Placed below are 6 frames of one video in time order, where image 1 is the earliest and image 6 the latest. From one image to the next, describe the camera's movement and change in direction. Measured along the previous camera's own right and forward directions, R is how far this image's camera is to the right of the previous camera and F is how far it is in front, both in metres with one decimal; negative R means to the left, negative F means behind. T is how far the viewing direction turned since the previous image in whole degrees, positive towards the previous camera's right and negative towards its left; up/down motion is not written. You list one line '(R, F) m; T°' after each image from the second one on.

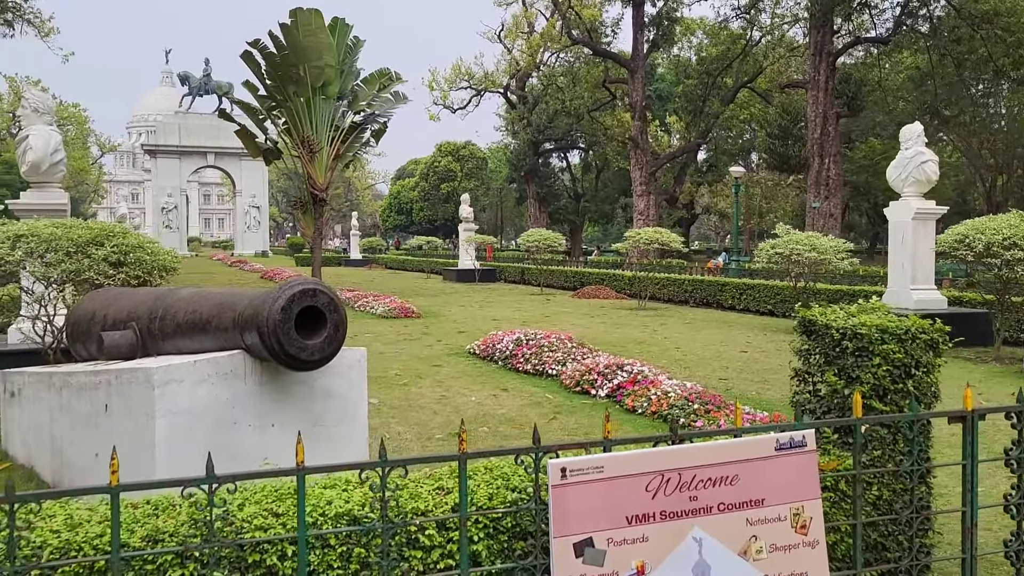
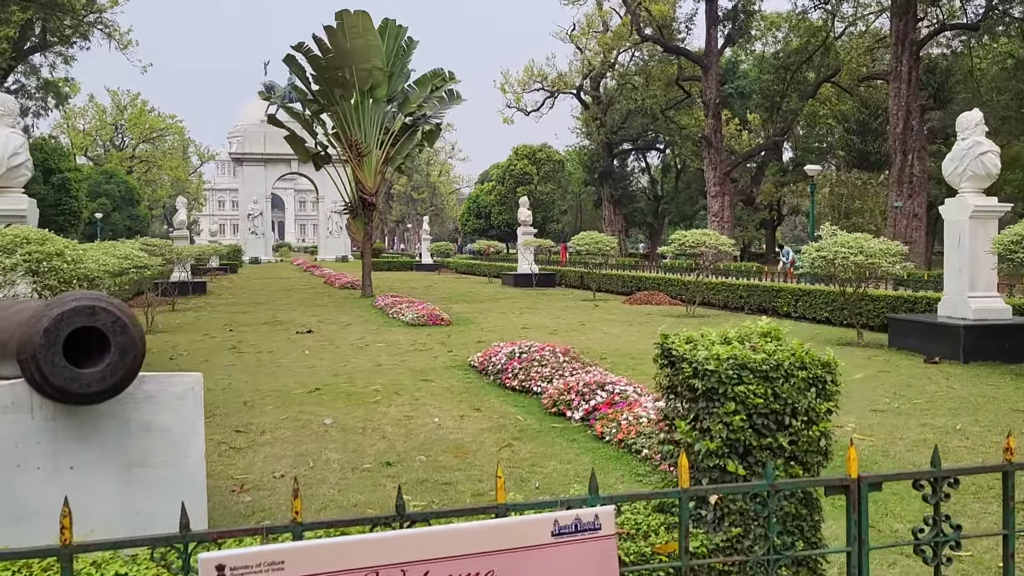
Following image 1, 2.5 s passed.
(+0.9, +0.6) m; -6°
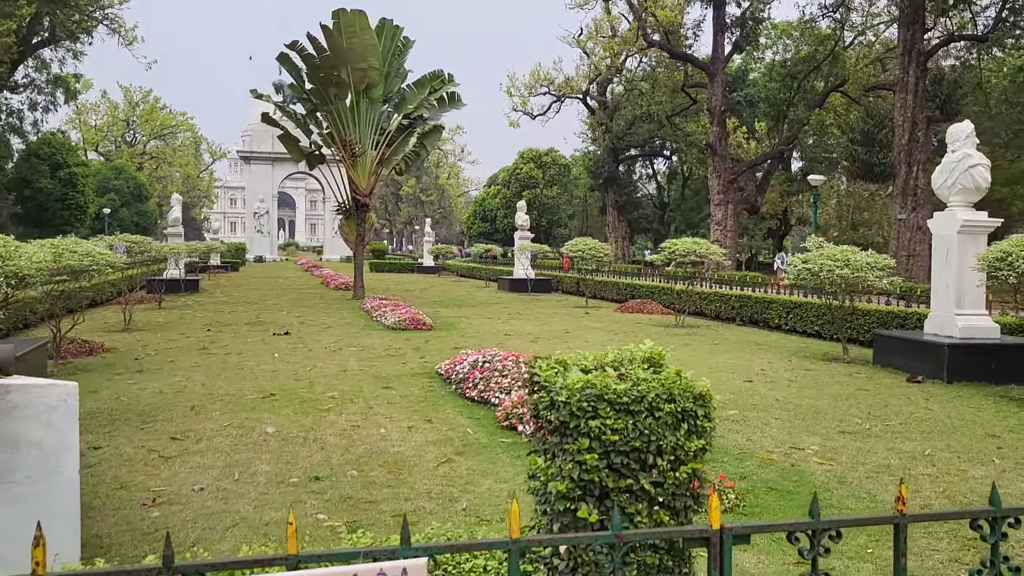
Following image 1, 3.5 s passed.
(+0.4, +0.2) m; -1°
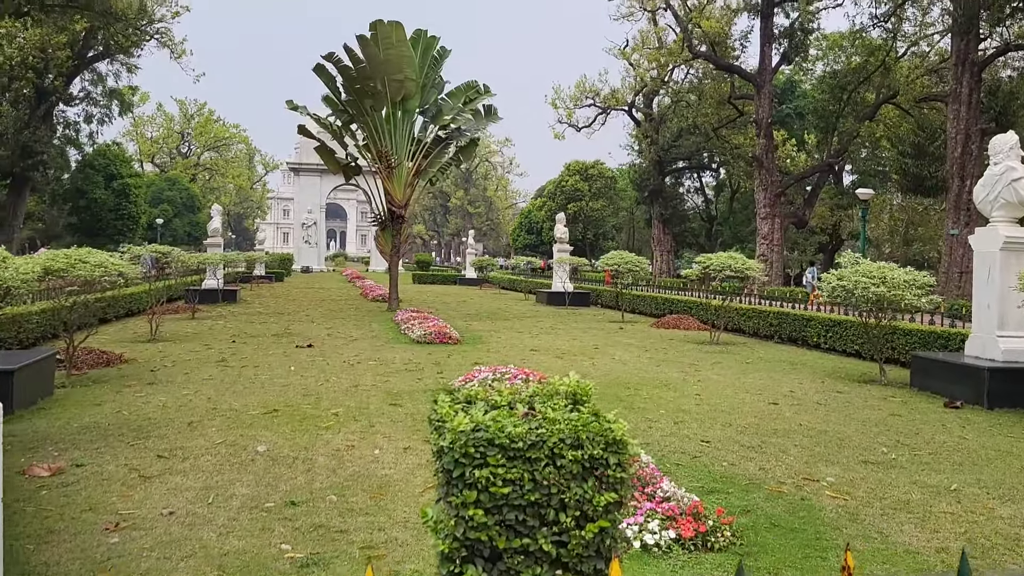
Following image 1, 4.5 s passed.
(+0.3, +0.2) m; -4°
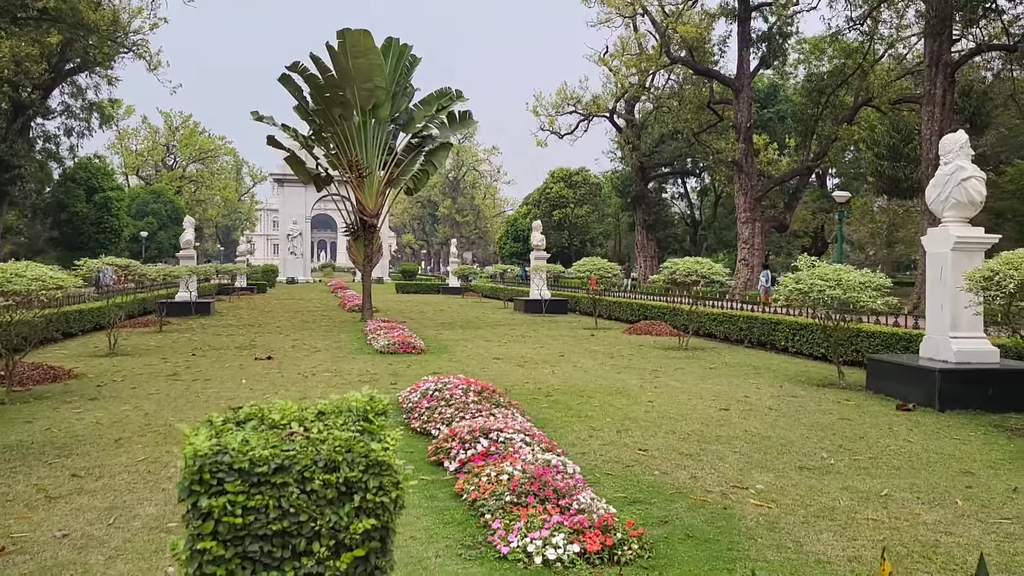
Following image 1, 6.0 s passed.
(+0.5, +0.1) m; +1°
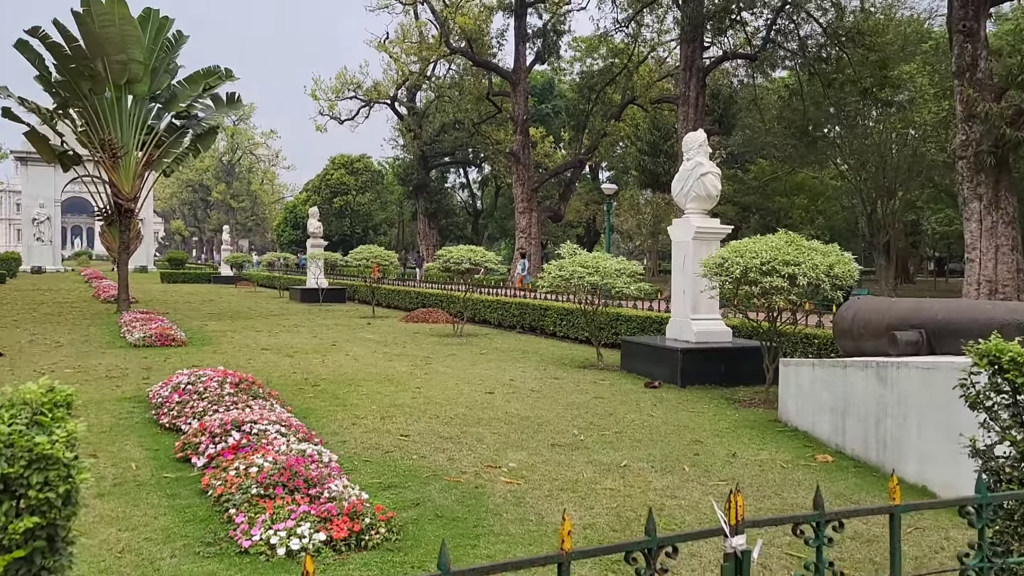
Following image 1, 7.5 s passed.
(+0.2, 0.0) m; +16°
